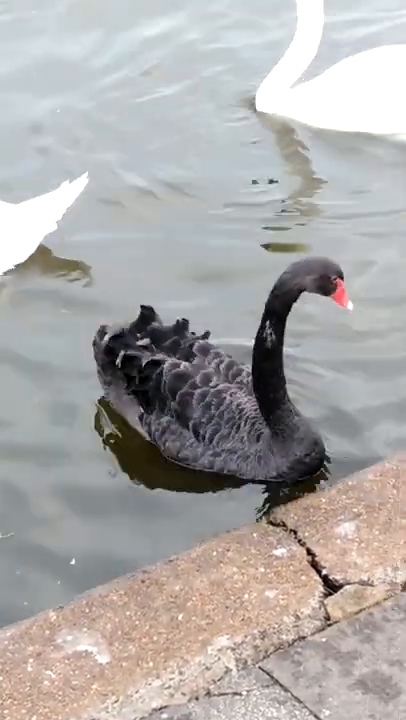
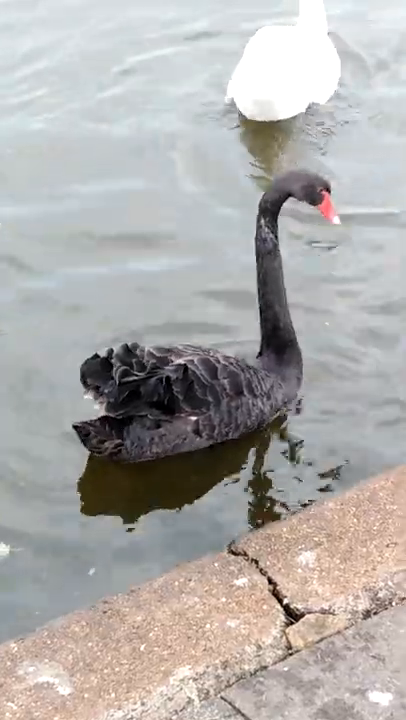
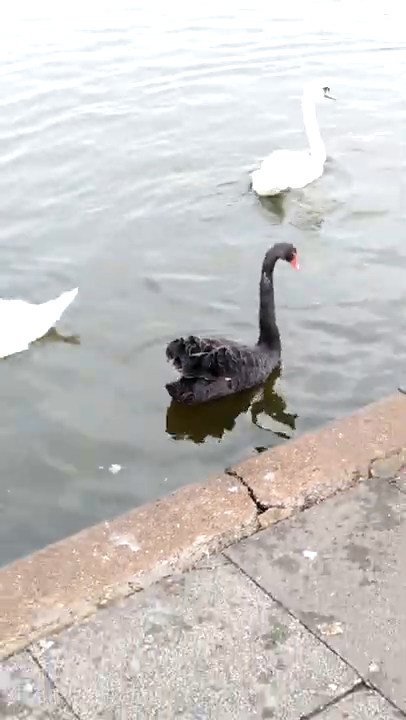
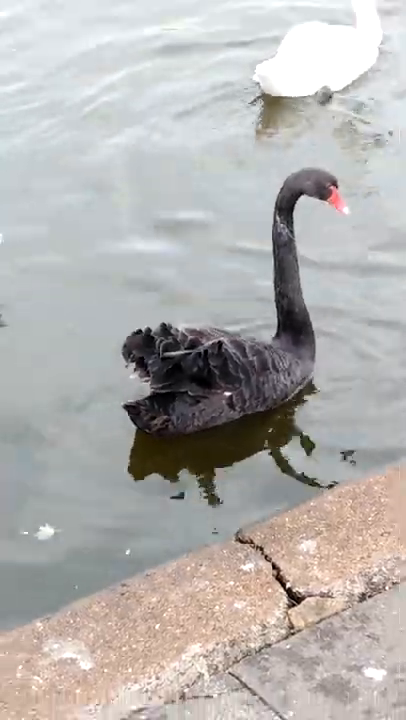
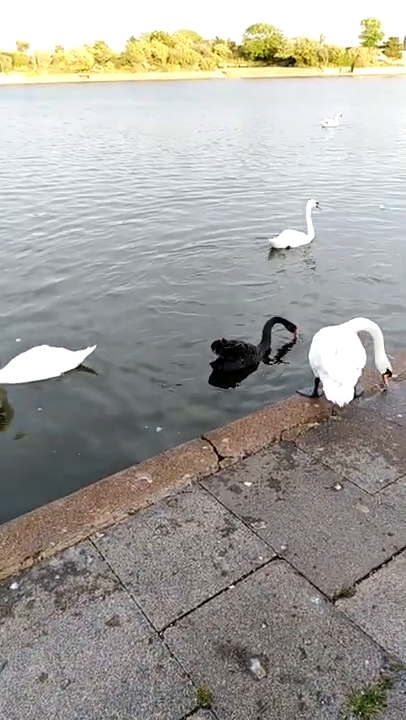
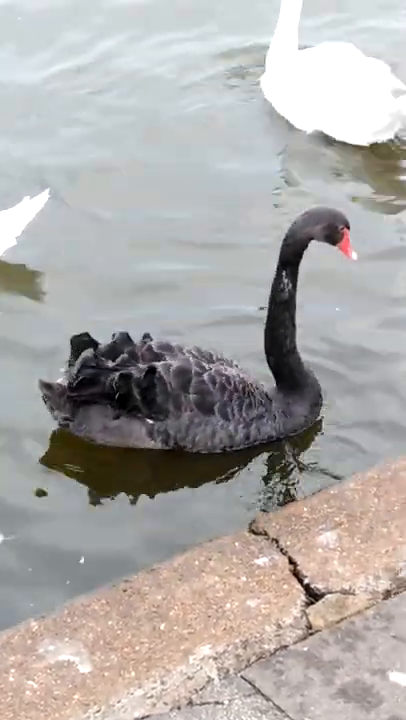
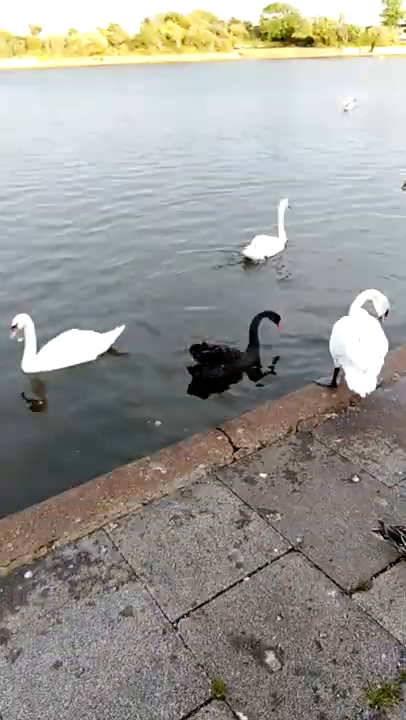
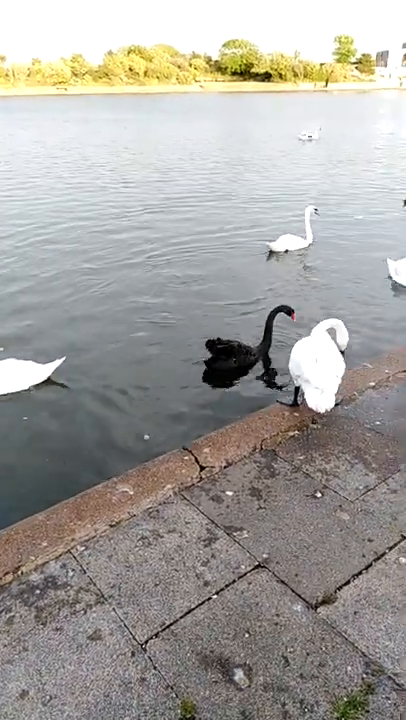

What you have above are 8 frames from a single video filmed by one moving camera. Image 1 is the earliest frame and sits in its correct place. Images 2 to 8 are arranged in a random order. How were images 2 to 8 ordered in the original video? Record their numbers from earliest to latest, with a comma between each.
6, 2, 4, 3, 7, 5, 8
